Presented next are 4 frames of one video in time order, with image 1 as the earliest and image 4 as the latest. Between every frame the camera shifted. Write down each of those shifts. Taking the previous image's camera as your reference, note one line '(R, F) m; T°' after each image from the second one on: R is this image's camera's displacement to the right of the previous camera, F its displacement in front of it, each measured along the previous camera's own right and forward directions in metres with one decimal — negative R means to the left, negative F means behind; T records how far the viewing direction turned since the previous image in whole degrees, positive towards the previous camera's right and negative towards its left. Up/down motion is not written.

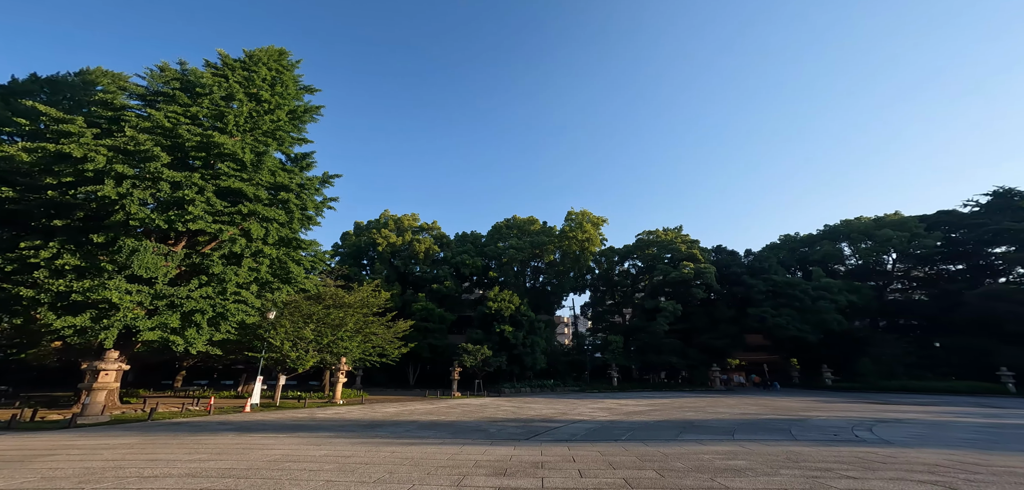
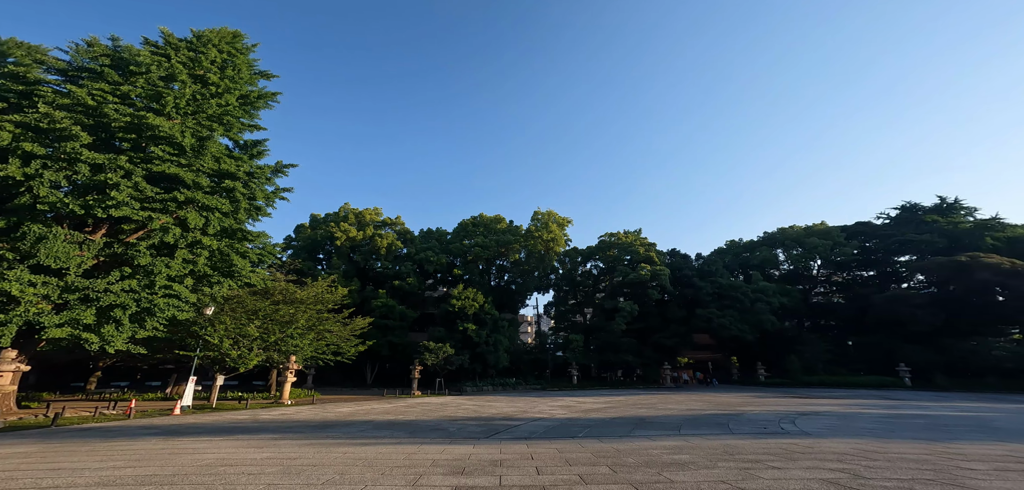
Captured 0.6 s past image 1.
(+0.3, +0.1) m; +6°
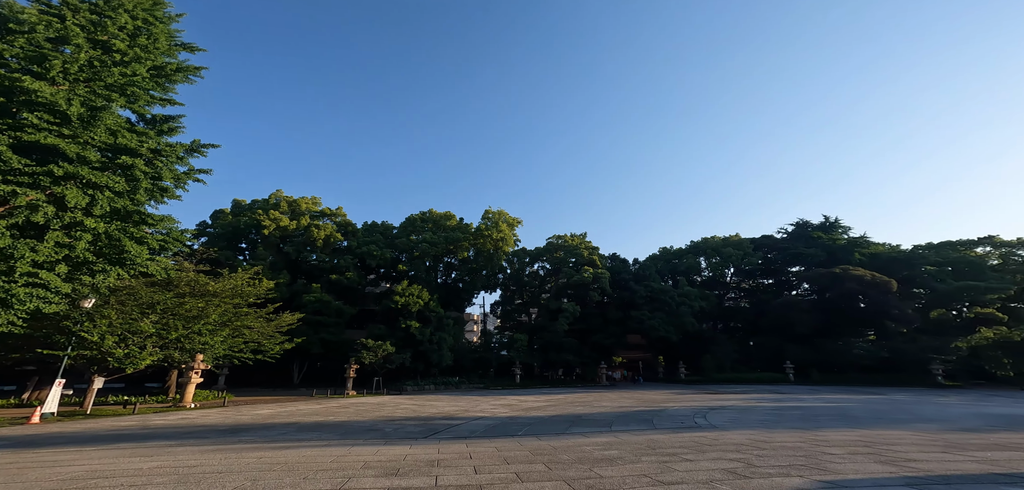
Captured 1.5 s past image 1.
(+1.5, -0.2) m; +9°
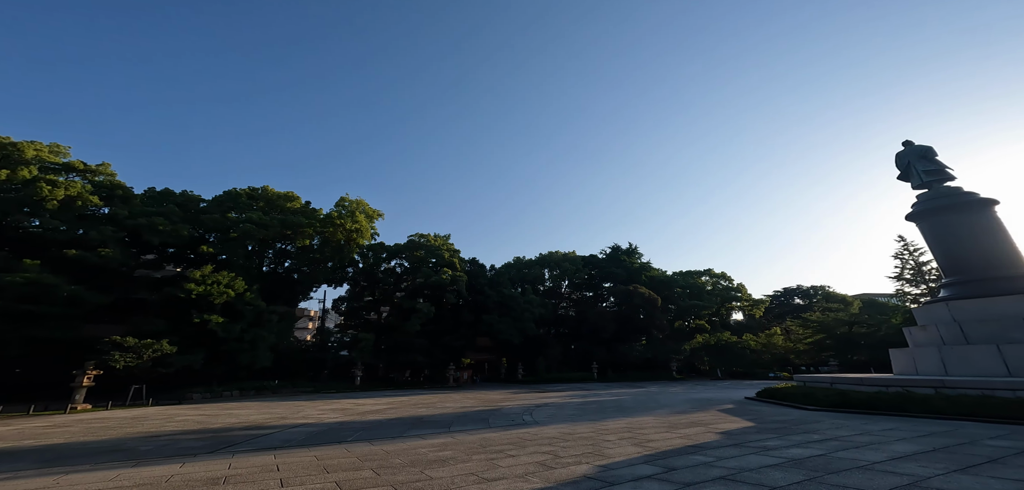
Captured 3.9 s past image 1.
(+3.5, +0.5) m; +24°
